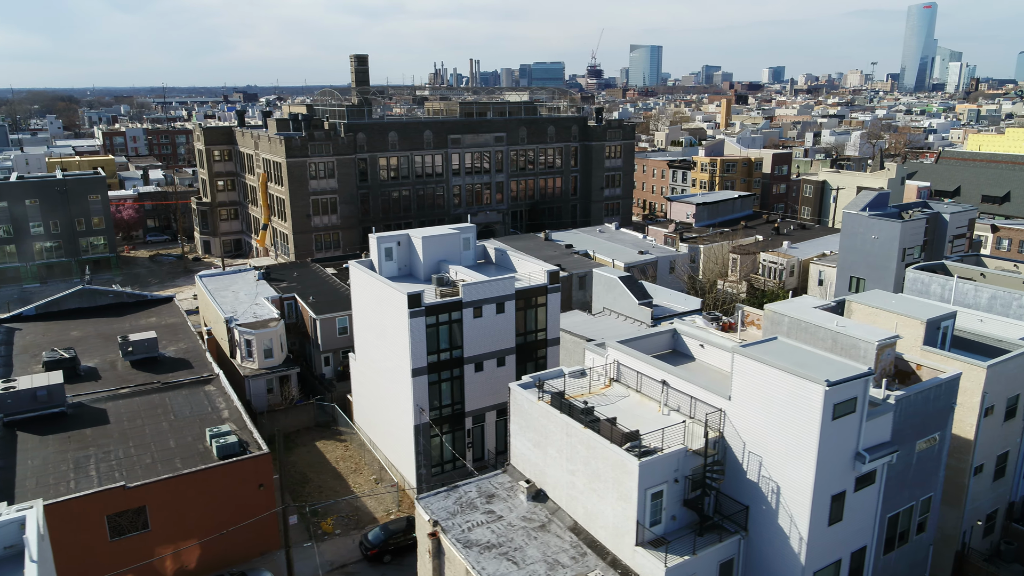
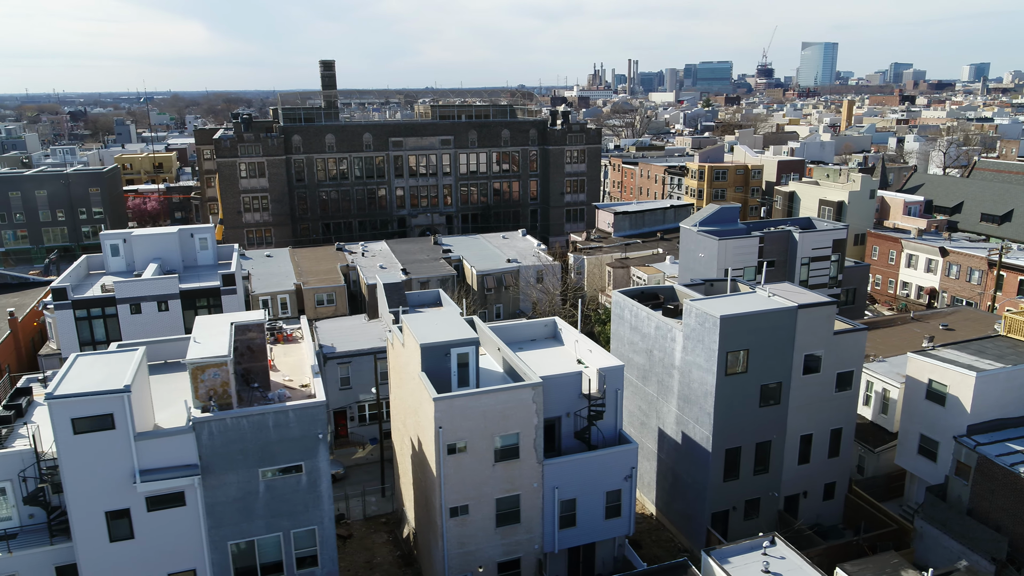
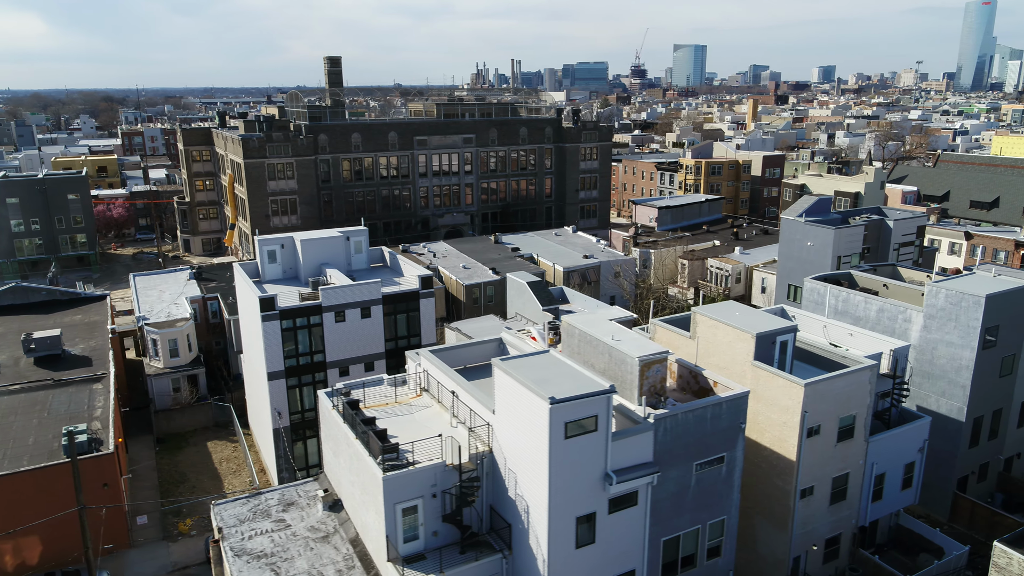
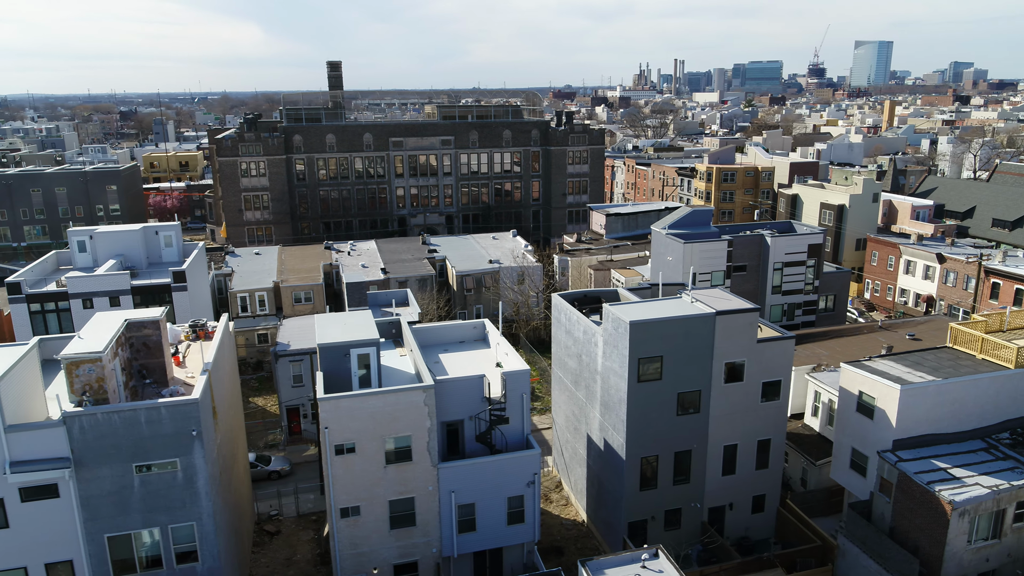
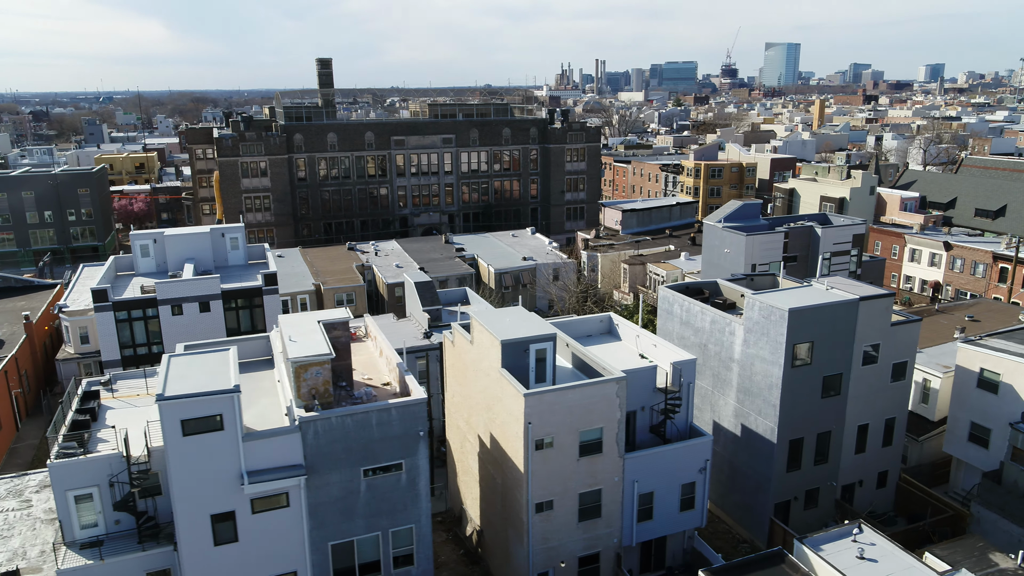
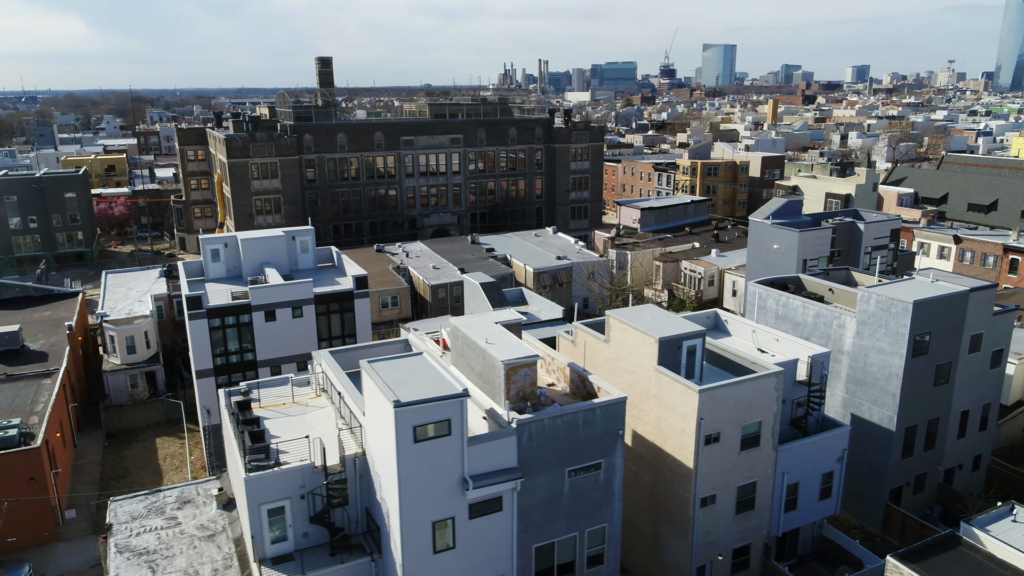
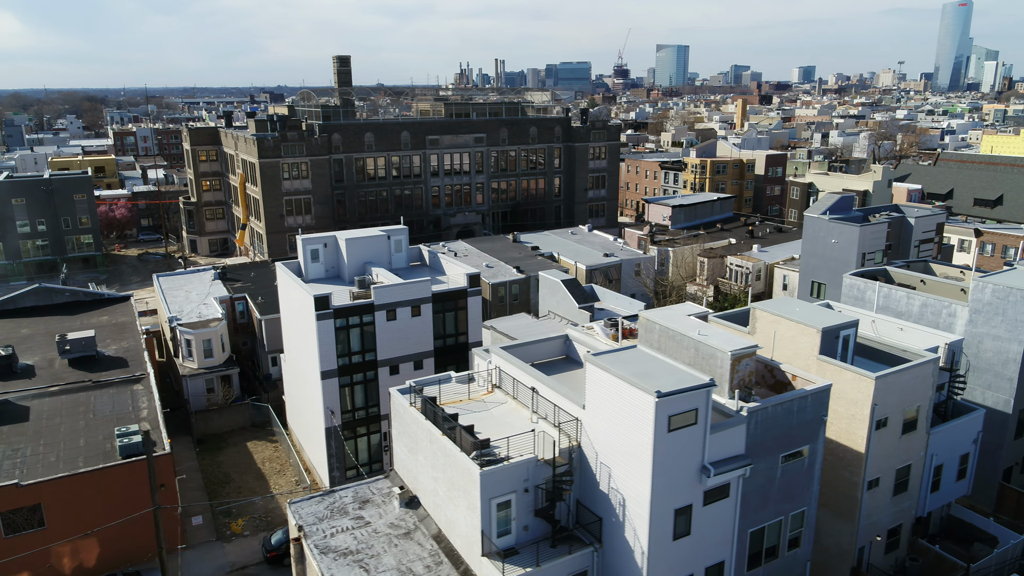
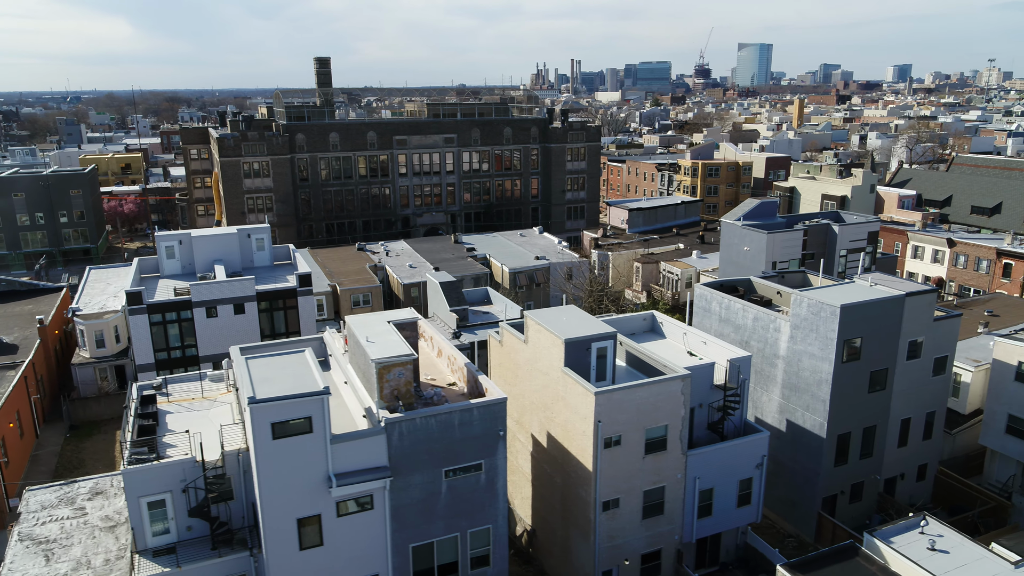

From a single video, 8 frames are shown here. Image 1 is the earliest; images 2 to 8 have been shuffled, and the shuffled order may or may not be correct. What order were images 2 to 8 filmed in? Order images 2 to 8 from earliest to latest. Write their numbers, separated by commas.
7, 3, 6, 8, 5, 2, 4
